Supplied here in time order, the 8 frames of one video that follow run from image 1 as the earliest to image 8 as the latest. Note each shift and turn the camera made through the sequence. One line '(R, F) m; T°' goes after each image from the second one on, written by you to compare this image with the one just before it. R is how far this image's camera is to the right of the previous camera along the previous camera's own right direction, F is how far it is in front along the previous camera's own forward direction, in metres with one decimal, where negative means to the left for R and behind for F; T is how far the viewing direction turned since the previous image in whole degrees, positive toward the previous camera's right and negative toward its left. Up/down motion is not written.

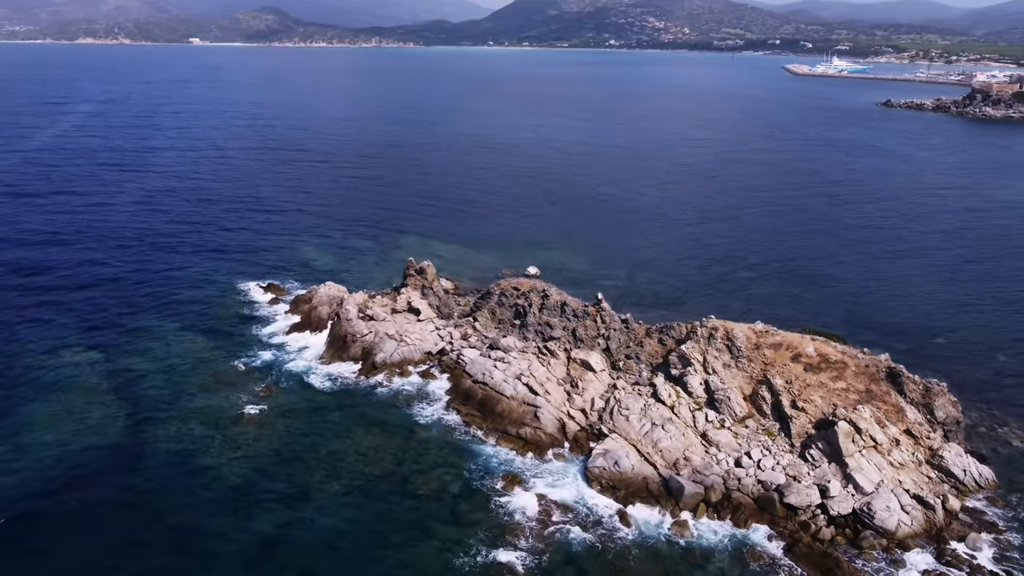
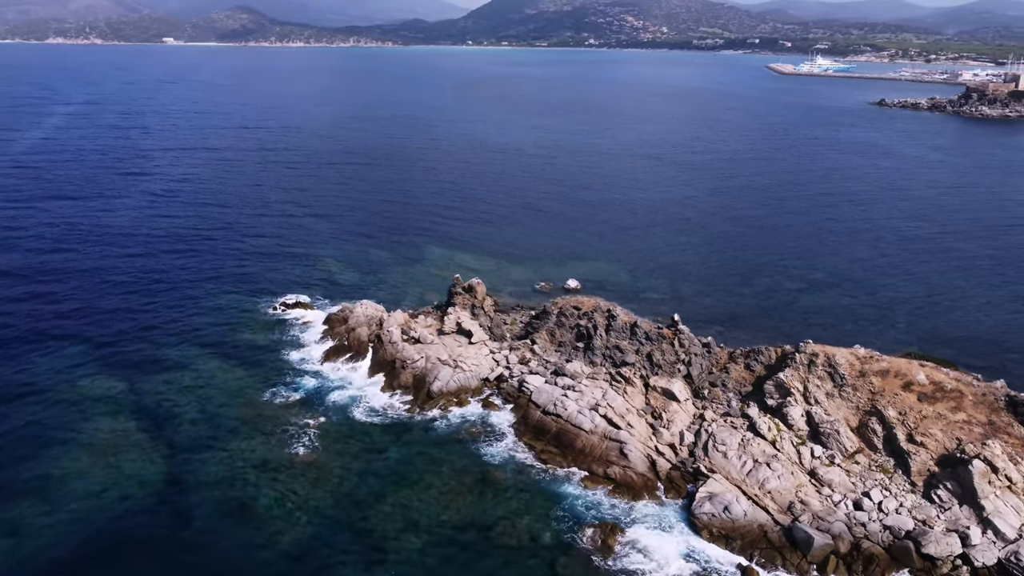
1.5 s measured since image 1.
(-4.5, +3.1) m; +1°
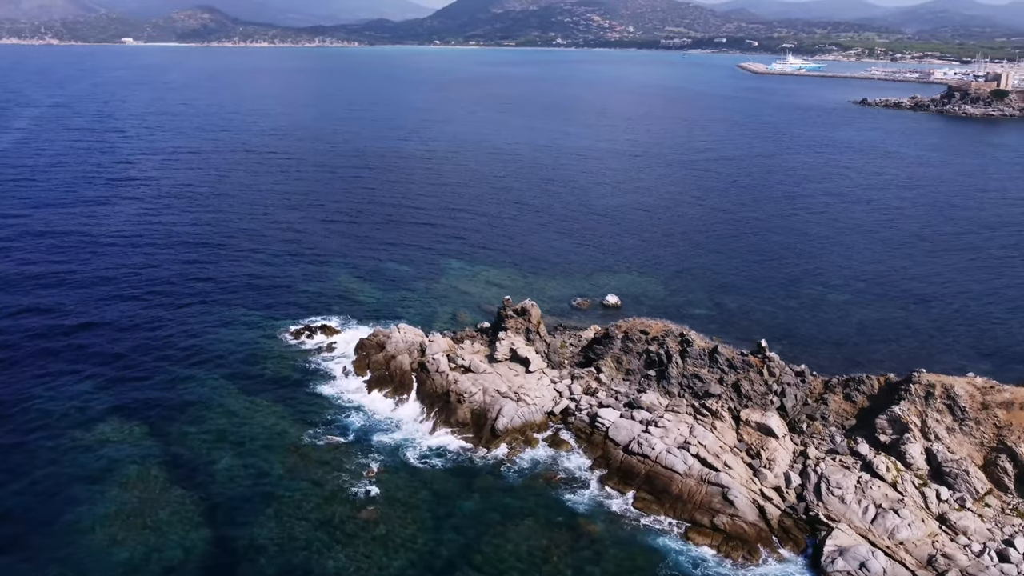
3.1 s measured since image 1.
(-4.7, +3.3) m; +2°
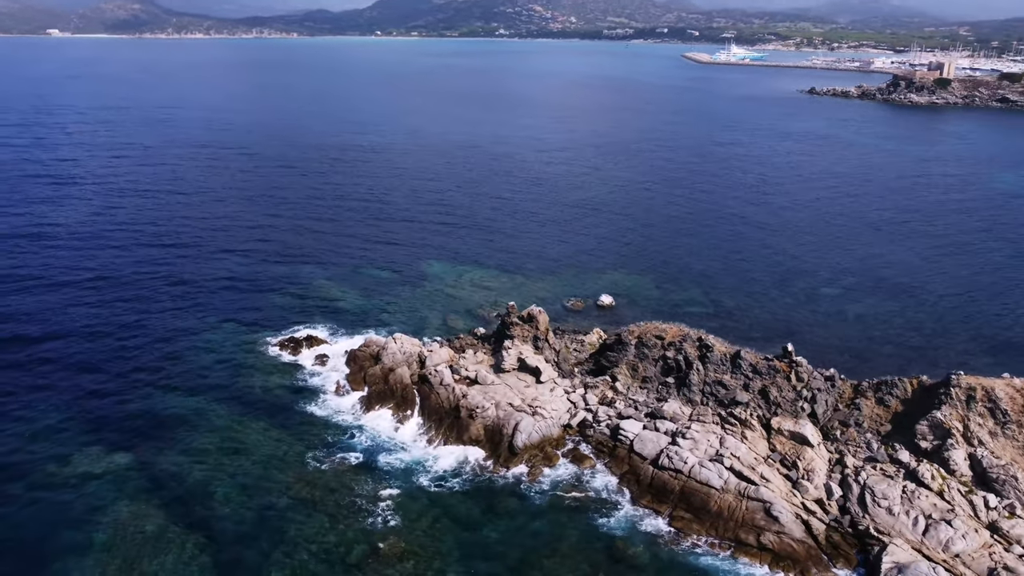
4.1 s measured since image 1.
(-2.9, +2.2) m; +4°
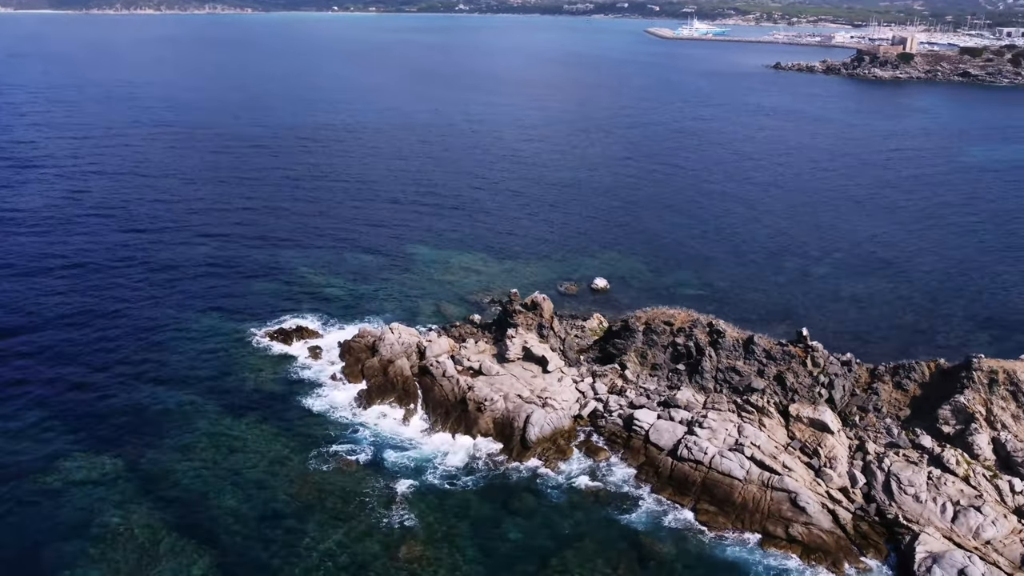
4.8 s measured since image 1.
(-2.0, +1.4) m; +3°
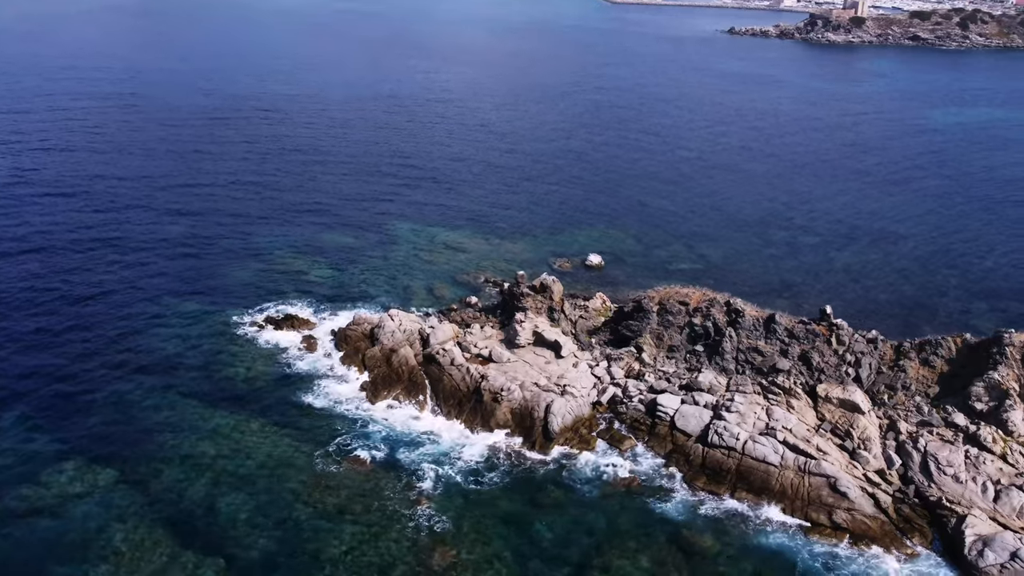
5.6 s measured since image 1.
(-2.8, +1.9) m; +4°
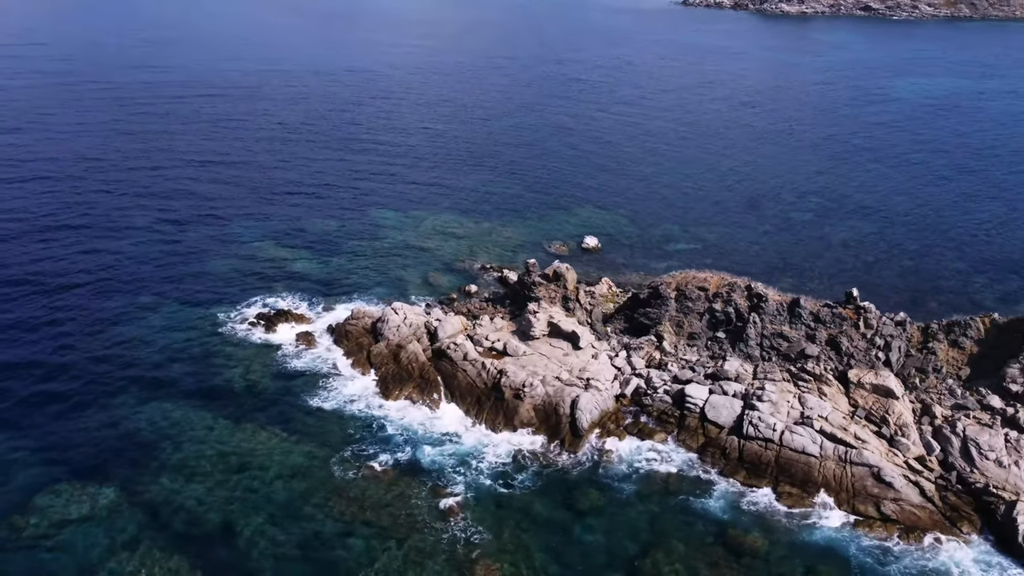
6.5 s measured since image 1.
(-2.8, +1.8) m; +3°
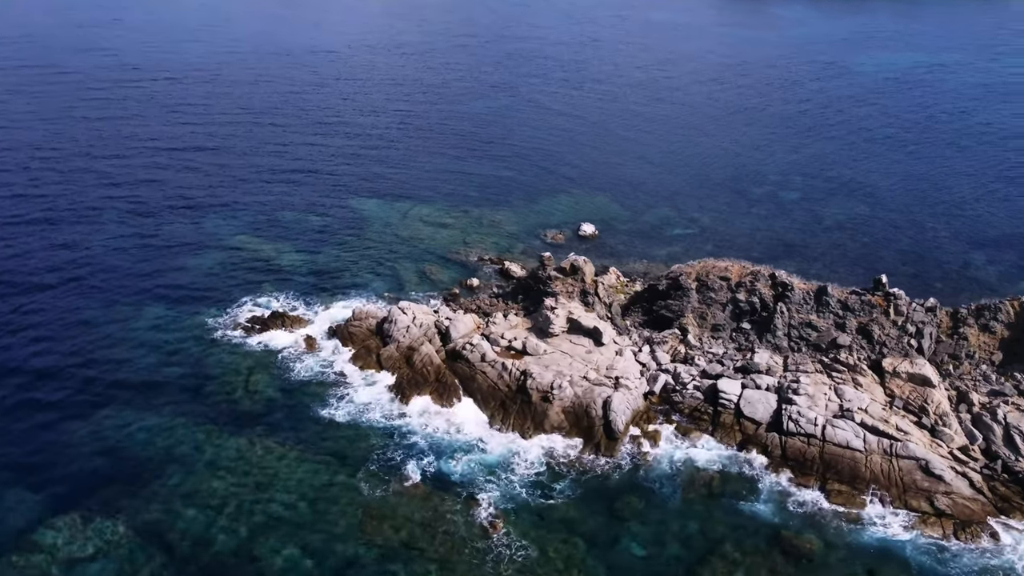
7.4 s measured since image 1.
(-3.0, +1.8) m; +4°
